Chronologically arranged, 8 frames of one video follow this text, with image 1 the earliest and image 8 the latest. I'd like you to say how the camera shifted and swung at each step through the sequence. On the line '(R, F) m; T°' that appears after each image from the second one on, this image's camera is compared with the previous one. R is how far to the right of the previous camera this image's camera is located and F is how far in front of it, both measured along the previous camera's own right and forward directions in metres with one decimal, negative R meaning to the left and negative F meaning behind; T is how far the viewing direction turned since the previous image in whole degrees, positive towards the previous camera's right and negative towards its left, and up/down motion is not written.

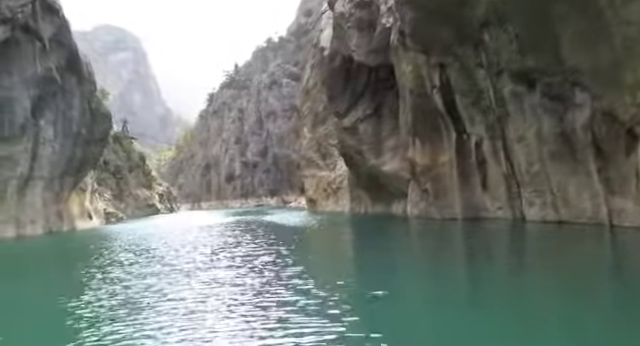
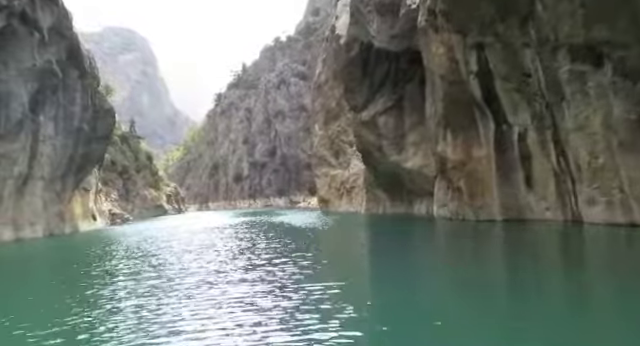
(-0.7, +2.9) m; -1°
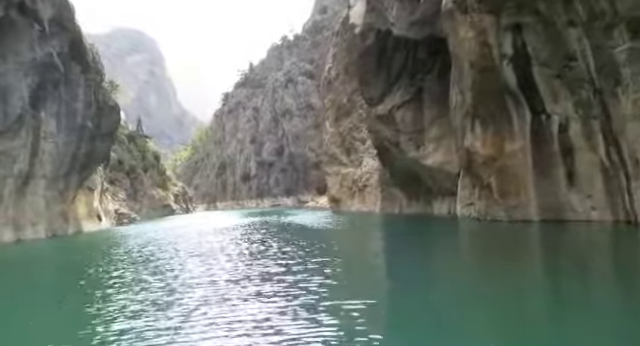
(-0.5, +2.1) m; -1°
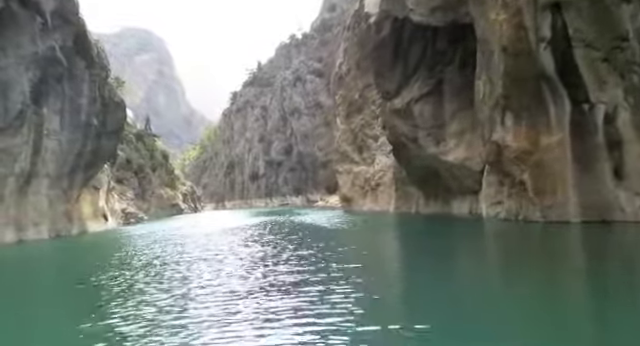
(-0.4, +1.9) m; -1°
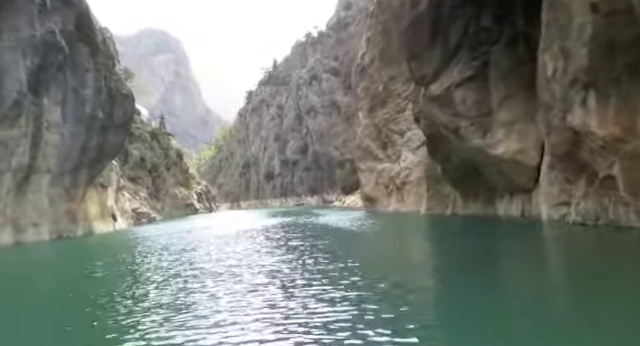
(-0.8, +4.1) m; -2°
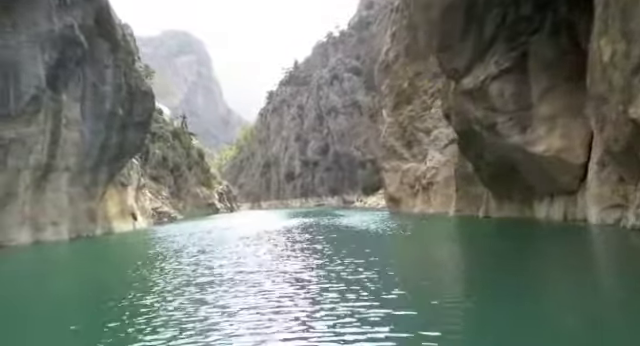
(-0.3, +1.6) m; -2°
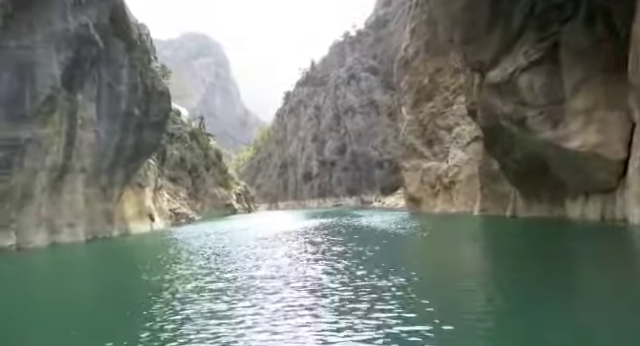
(-0.1, +1.1) m; -2°
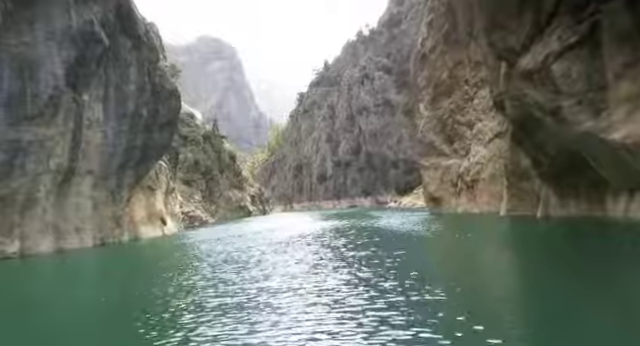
(-0.1, +2.0) m; -2°
